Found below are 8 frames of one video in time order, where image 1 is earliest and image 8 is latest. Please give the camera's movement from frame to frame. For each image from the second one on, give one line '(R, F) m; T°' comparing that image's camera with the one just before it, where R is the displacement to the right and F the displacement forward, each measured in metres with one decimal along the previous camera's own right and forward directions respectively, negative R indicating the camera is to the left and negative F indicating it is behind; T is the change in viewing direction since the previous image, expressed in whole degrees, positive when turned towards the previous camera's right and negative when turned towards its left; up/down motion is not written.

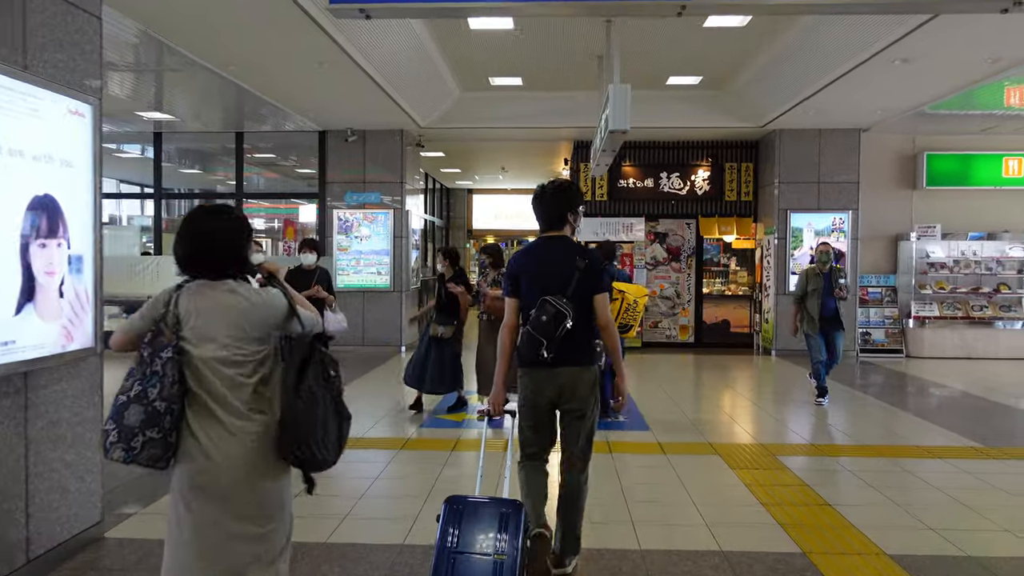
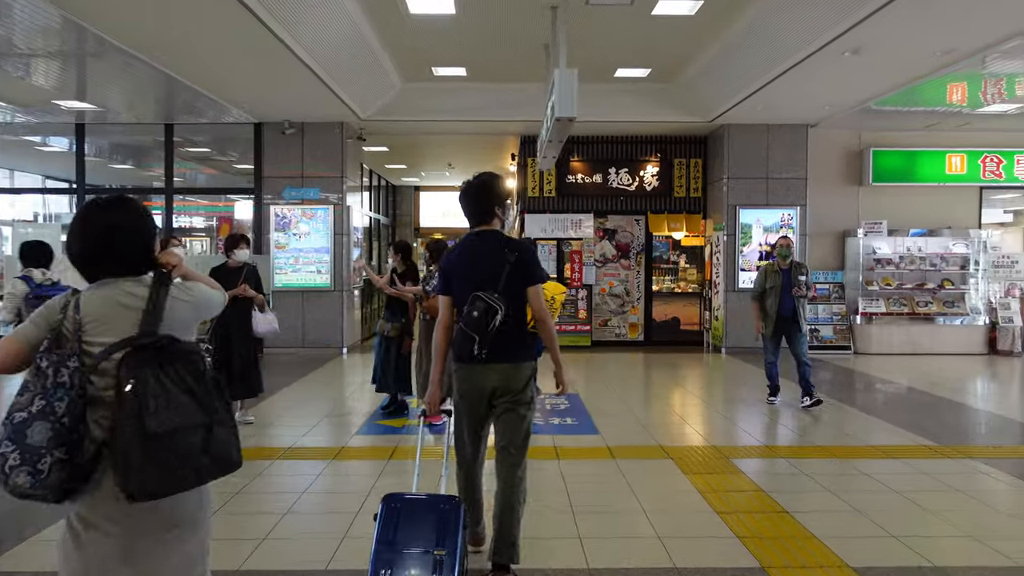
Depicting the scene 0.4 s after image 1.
(+0.1, +0.3) m; +4°
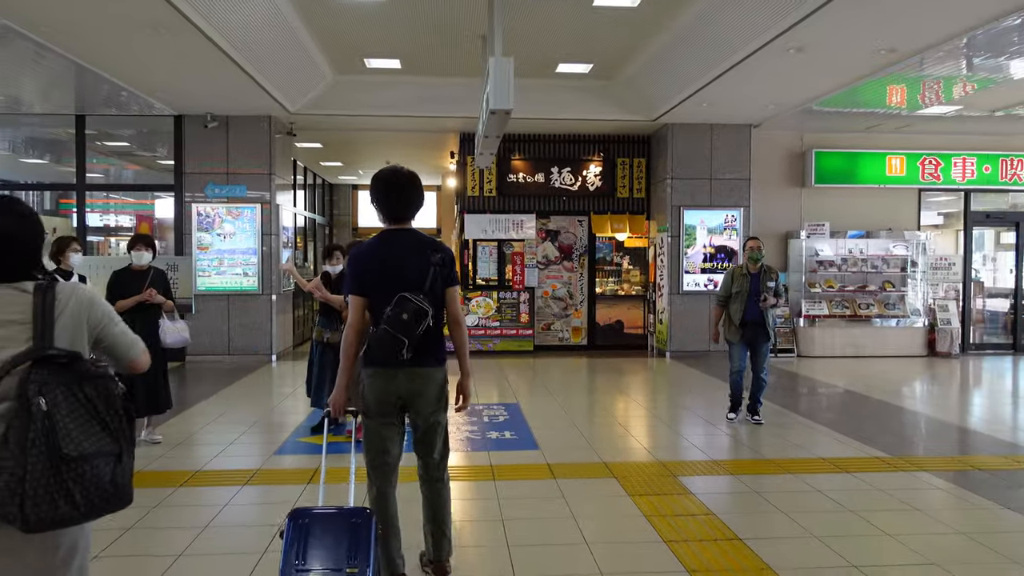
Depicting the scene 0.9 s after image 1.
(+0.1, +0.3) m; +4°
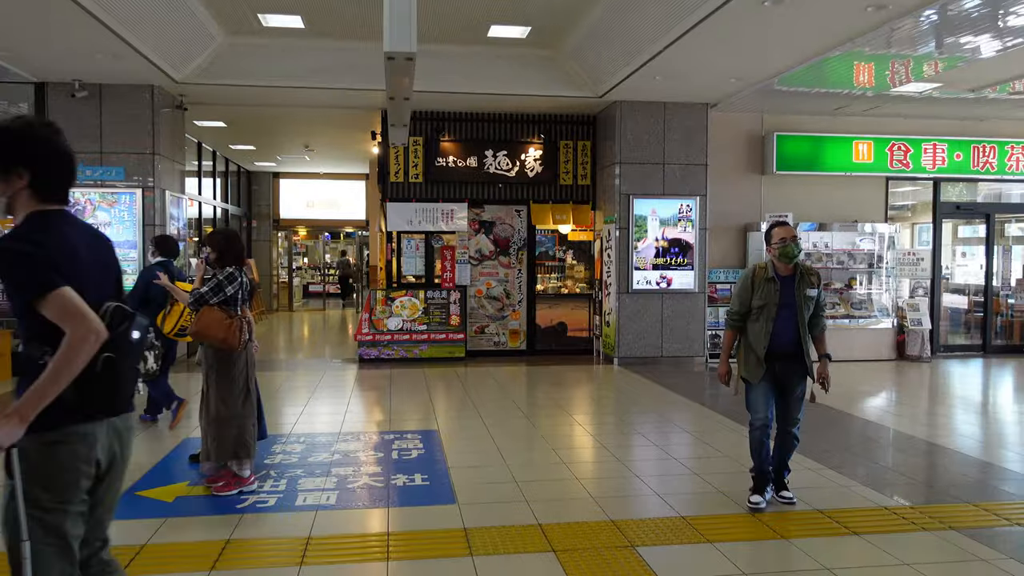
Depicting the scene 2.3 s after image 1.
(+0.2, +1.1) m; +4°
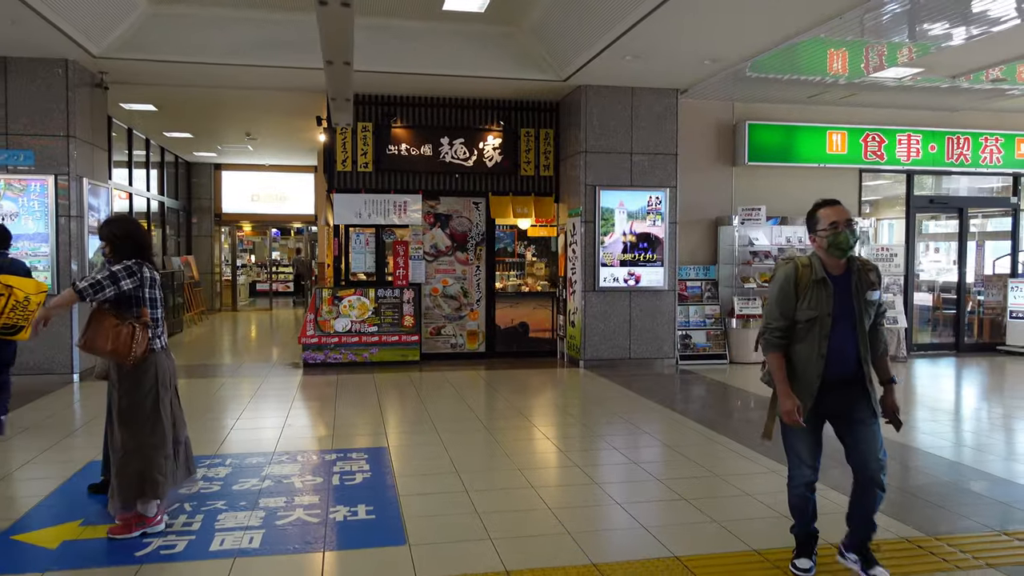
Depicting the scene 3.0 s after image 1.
(0.0, +0.6) m; +3°
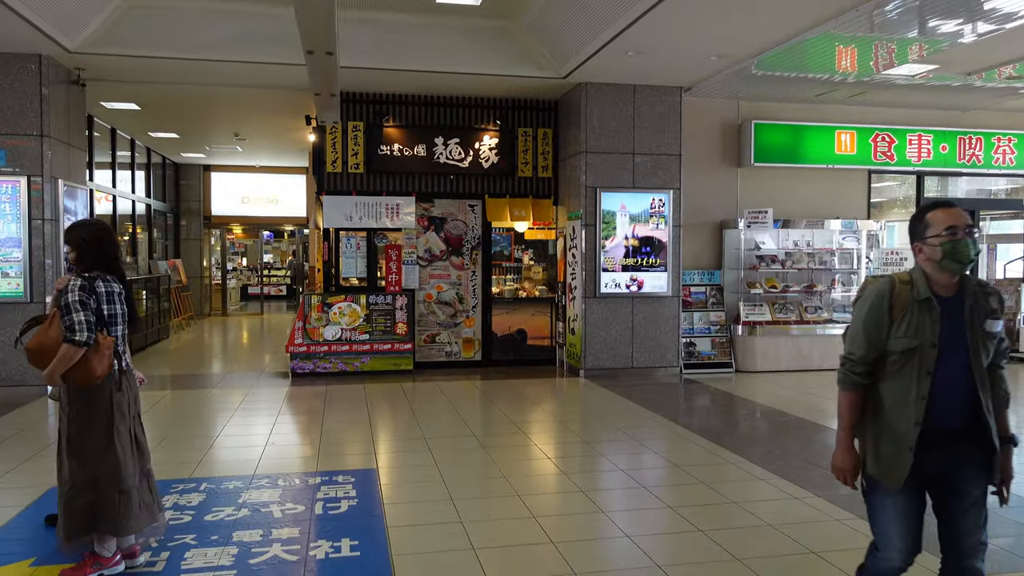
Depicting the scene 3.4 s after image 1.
(0.0, +0.3) m; 0°
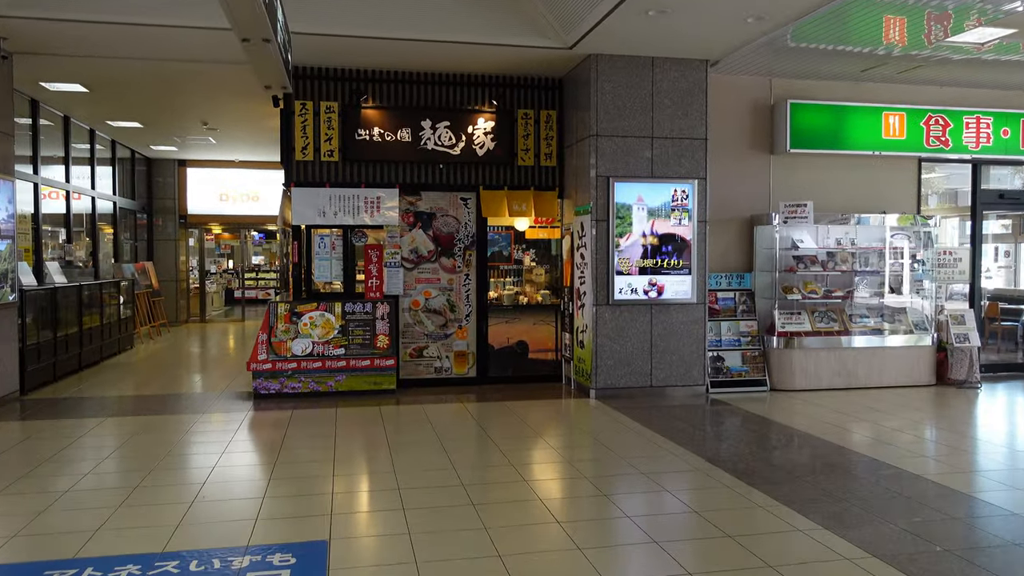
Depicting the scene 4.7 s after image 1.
(0.0, +1.0) m; 0°
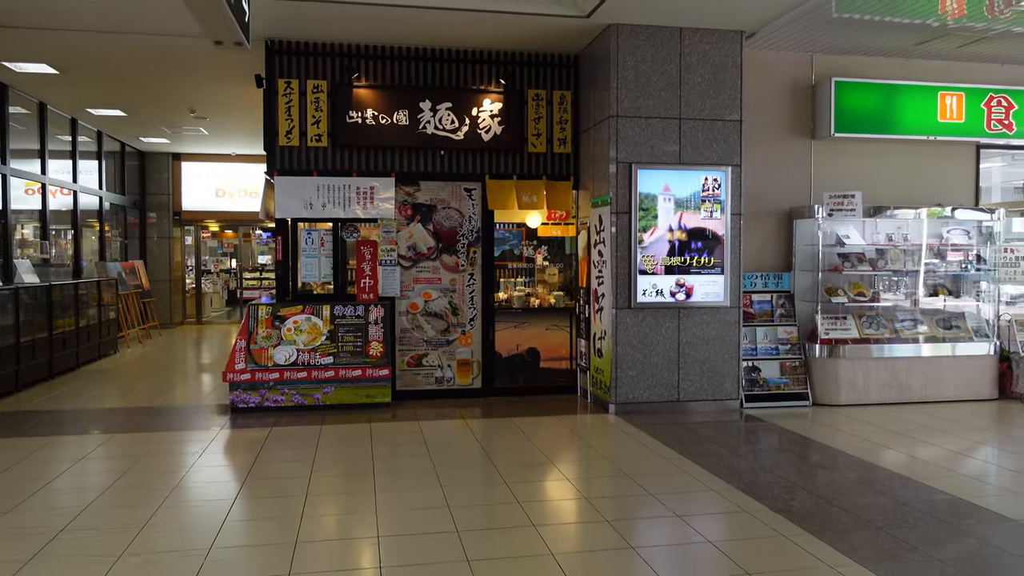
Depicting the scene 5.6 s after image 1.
(0.0, +0.7) m; -1°
